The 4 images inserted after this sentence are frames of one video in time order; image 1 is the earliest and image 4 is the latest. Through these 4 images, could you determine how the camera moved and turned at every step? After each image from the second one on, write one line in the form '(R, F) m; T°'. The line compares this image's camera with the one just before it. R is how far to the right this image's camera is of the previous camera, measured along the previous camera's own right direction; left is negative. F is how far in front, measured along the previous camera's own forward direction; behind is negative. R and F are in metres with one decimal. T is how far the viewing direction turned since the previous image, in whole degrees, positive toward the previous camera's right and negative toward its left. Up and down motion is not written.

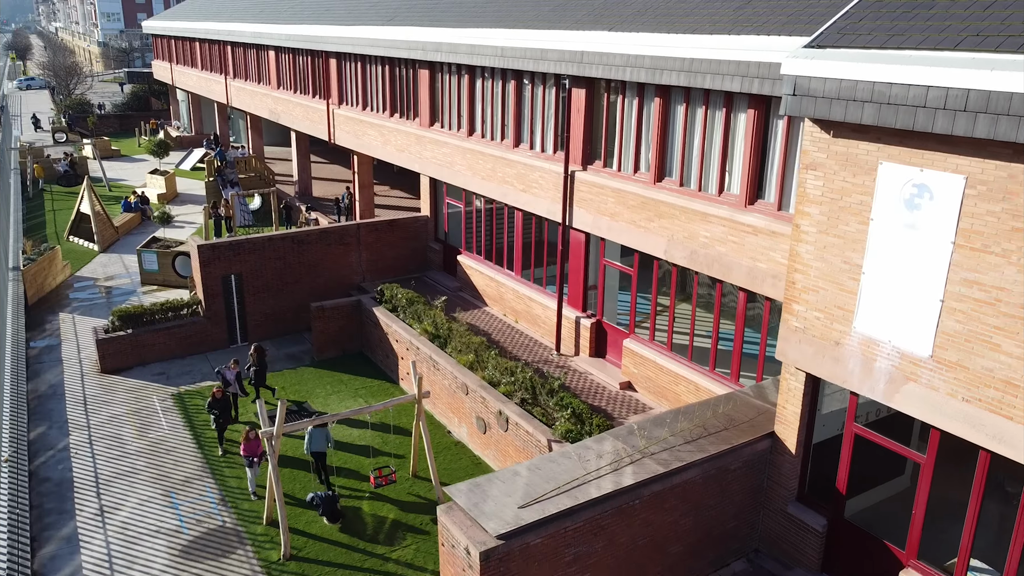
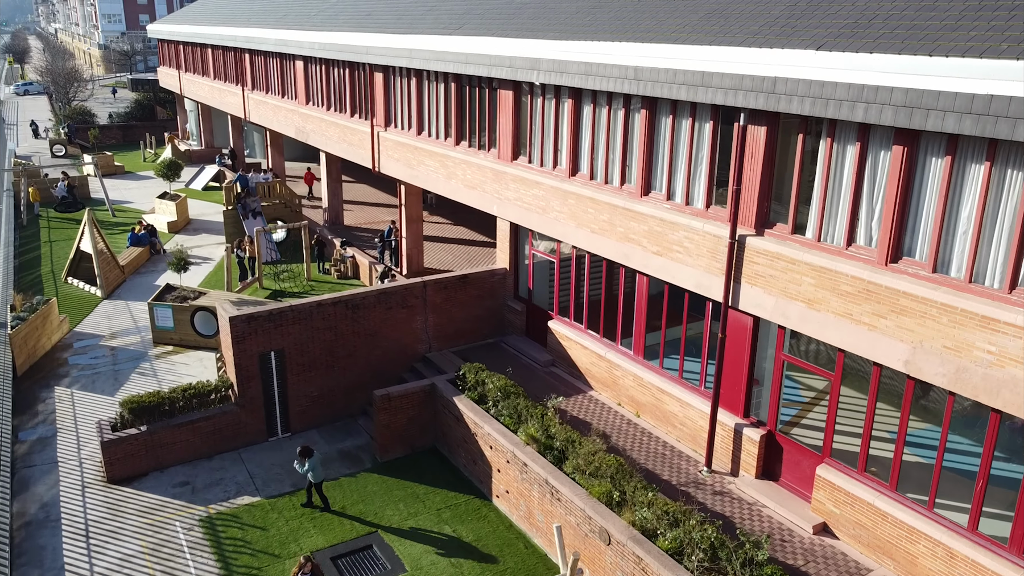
(-2.8, +3.9) m; 0°
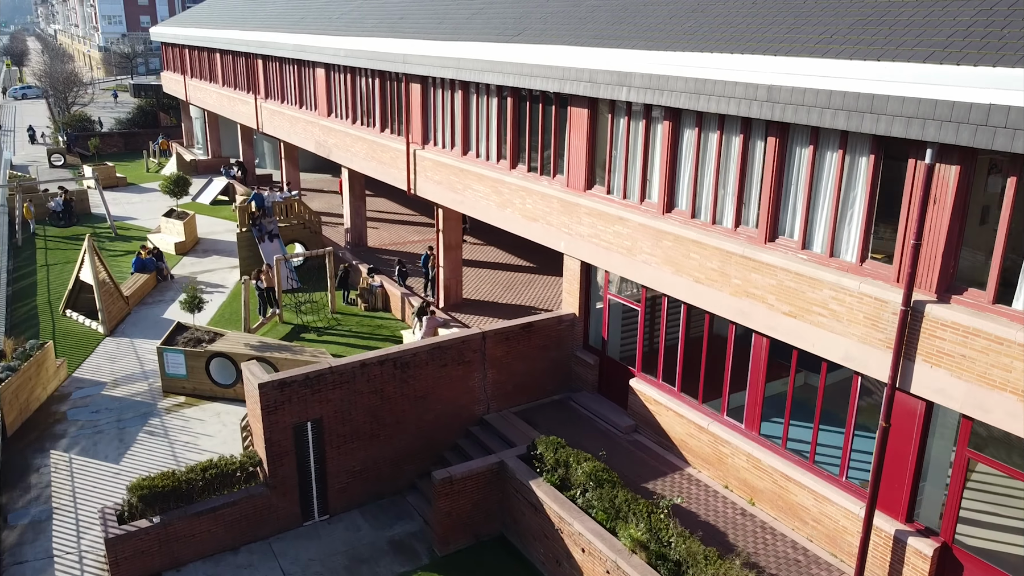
(-1.7, +2.4) m; 0°
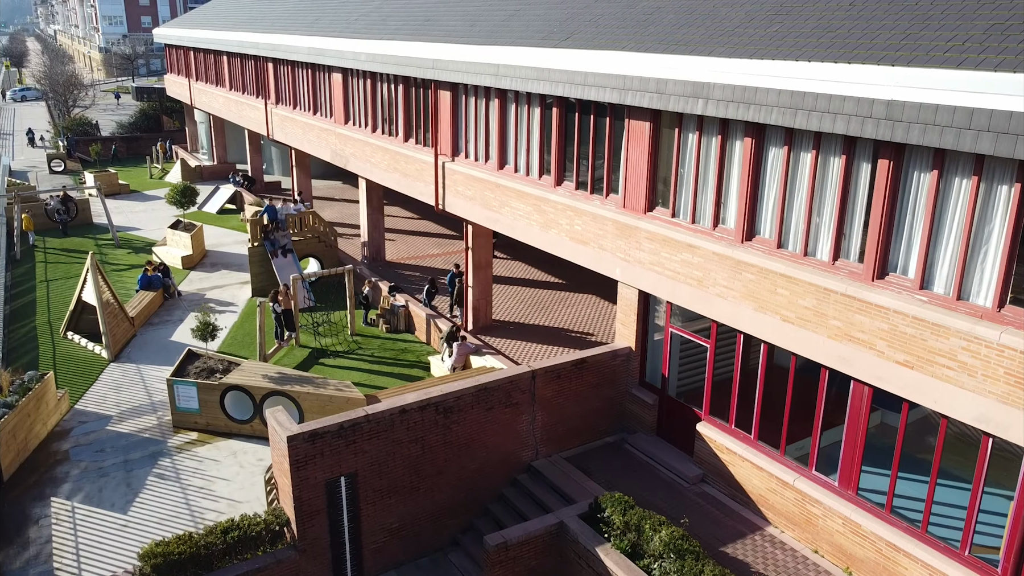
(-1.1, +1.4) m; 0°
